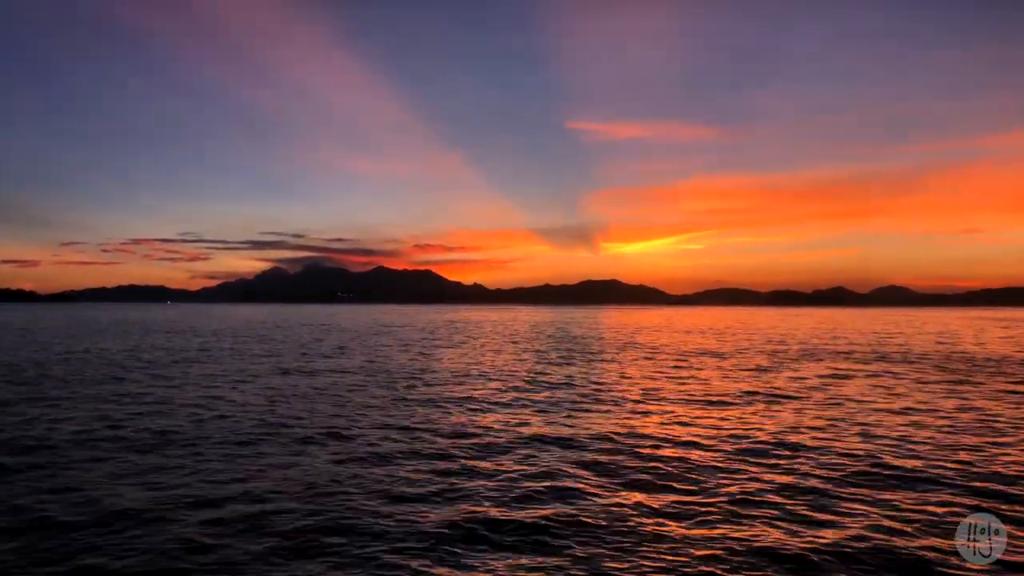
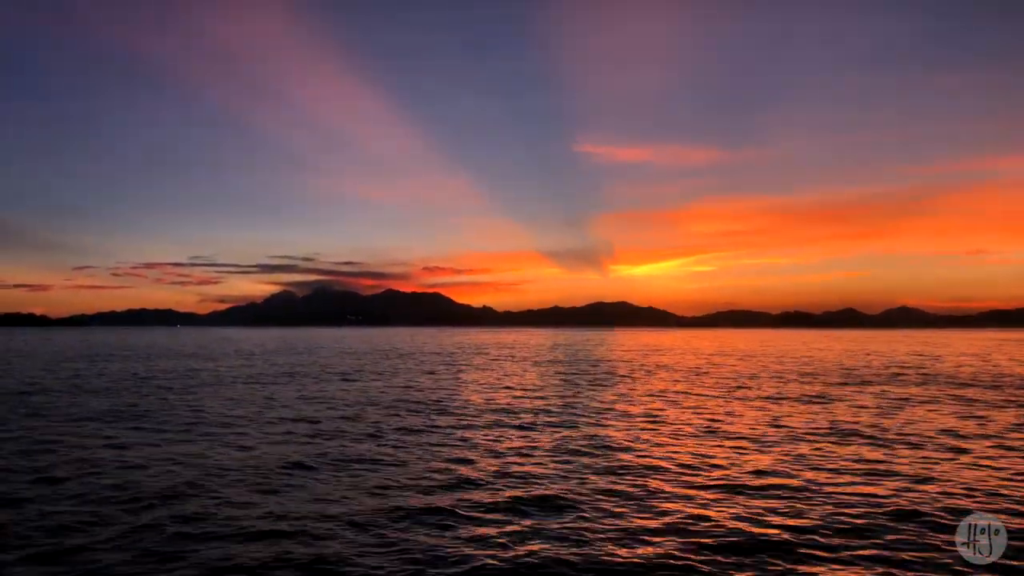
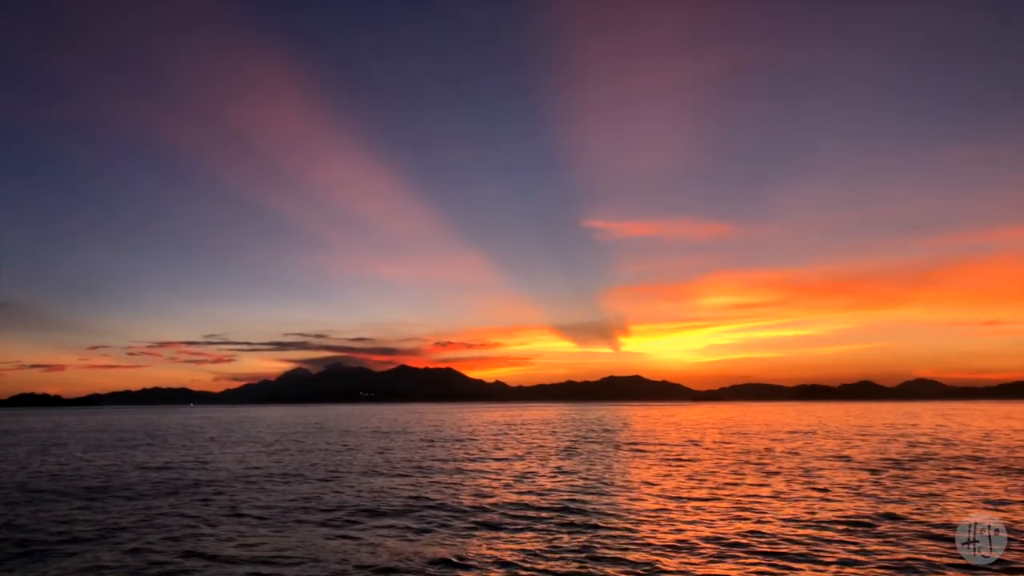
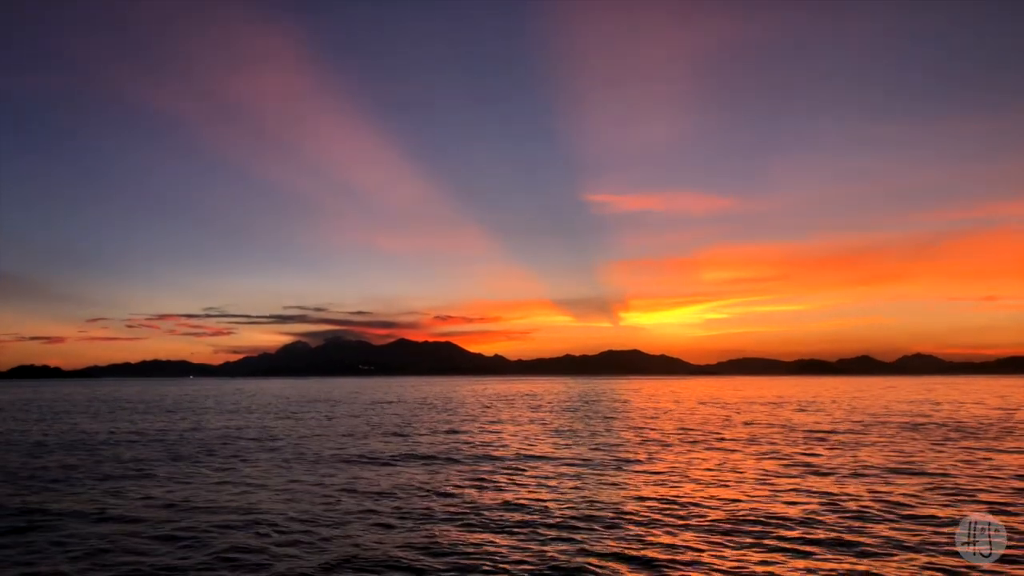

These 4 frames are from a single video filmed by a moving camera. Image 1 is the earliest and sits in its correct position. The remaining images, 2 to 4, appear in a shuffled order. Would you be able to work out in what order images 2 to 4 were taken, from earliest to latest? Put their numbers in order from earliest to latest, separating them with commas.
2, 4, 3
